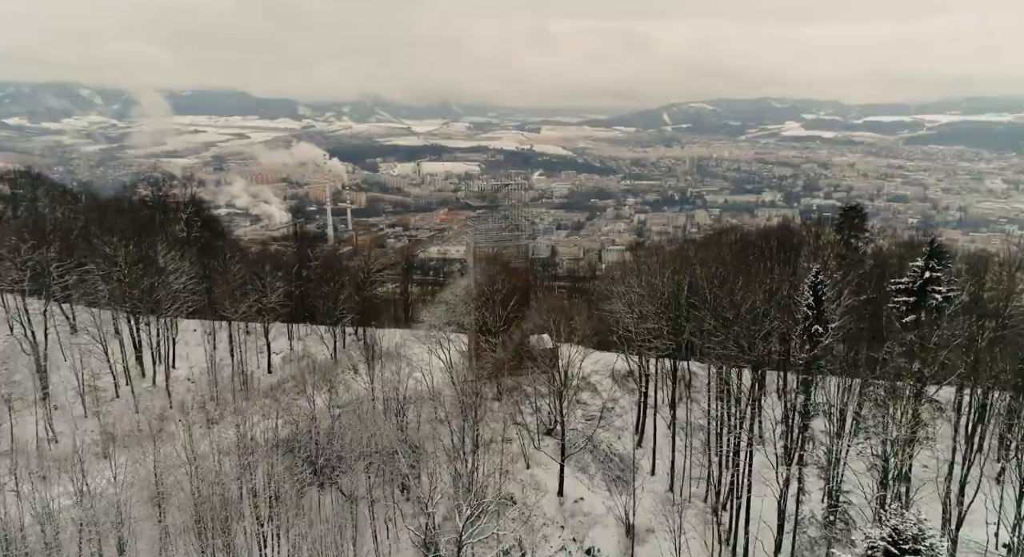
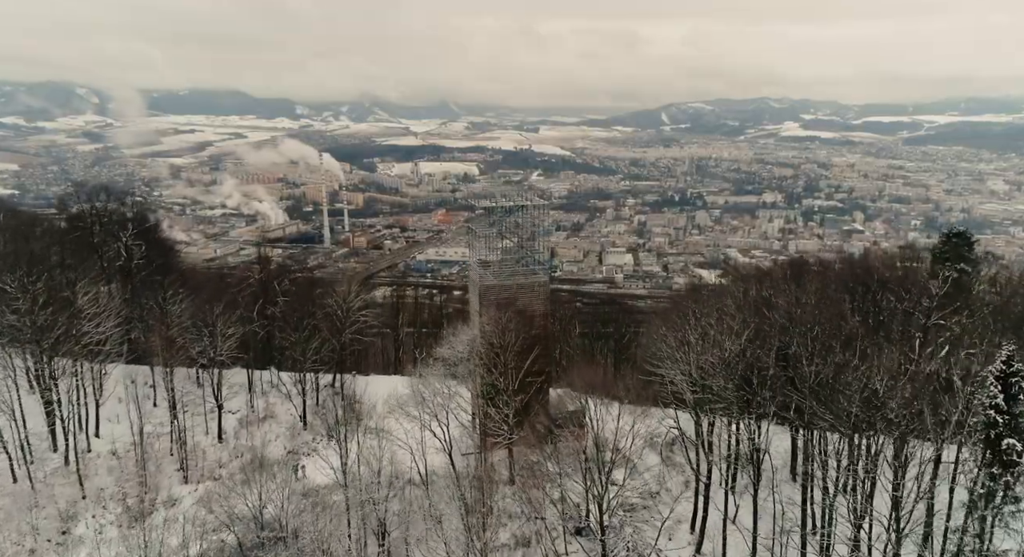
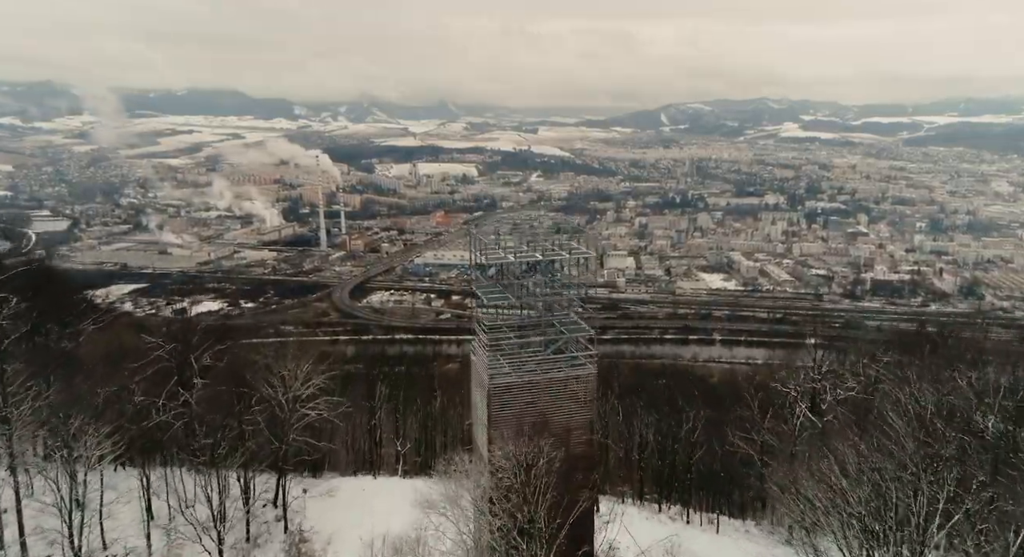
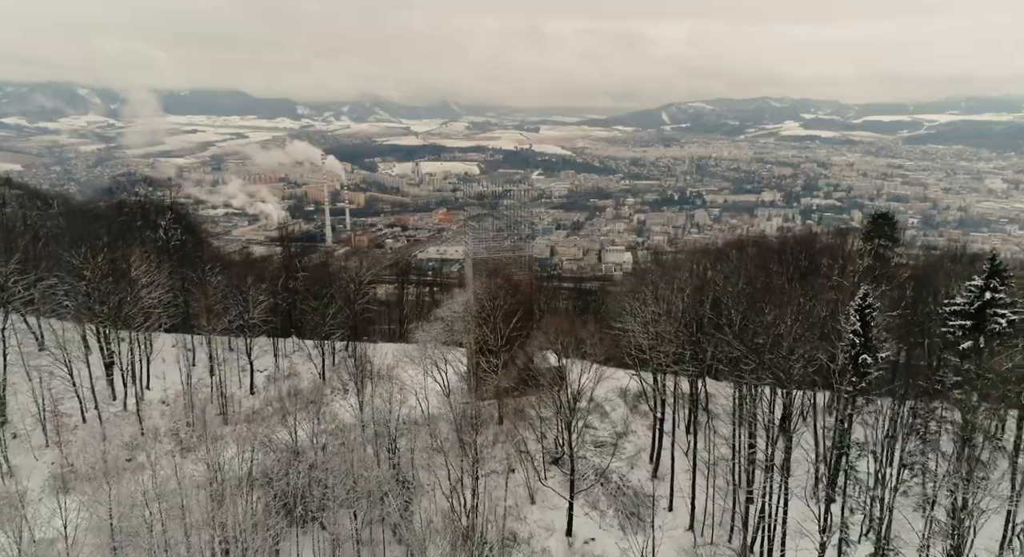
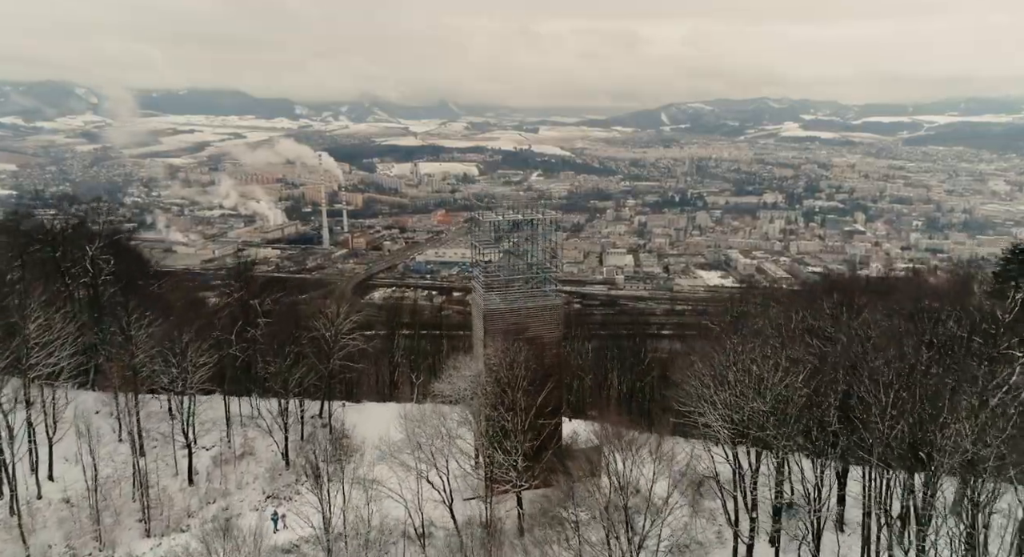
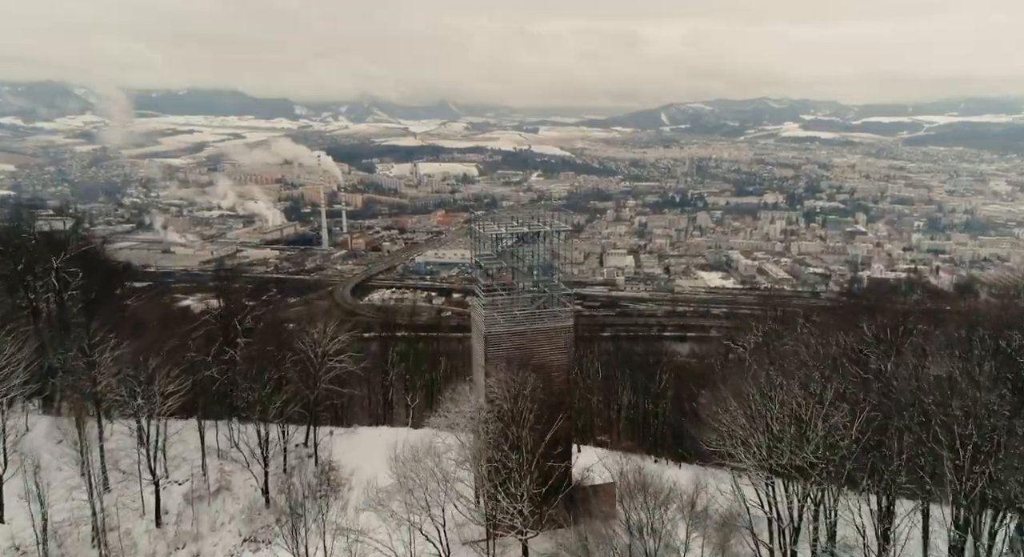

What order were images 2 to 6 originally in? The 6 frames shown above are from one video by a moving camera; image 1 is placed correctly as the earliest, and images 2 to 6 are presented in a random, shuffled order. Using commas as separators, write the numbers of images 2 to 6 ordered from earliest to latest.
4, 2, 5, 6, 3
